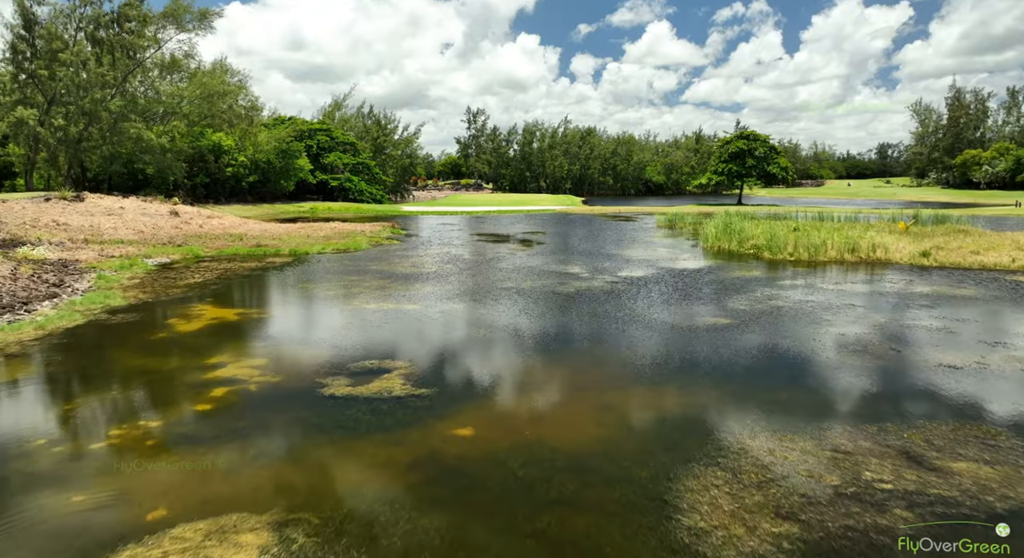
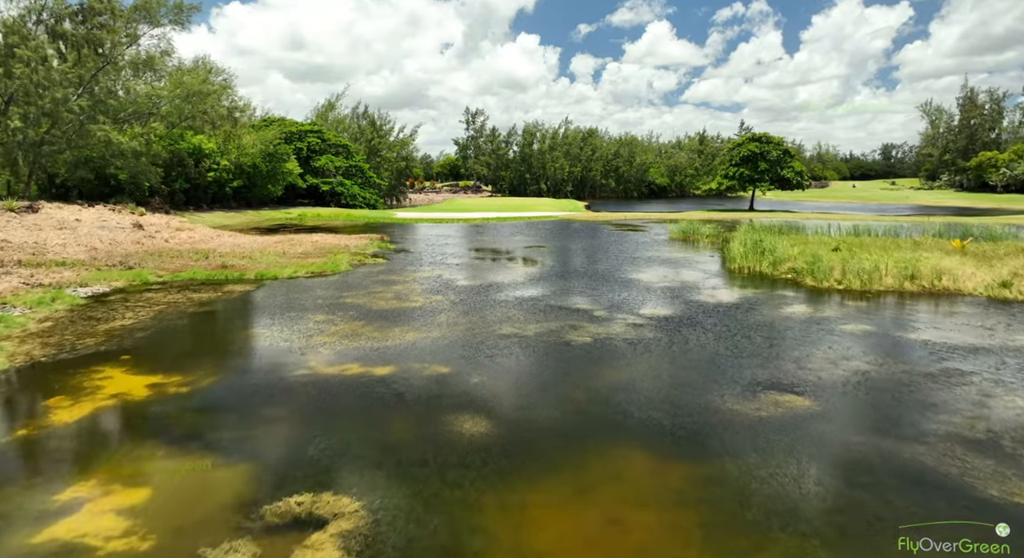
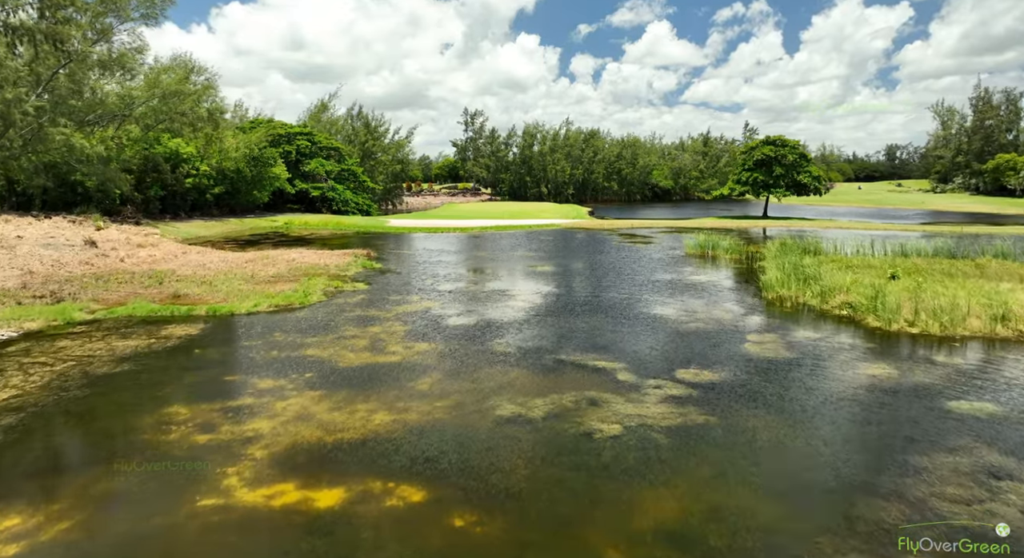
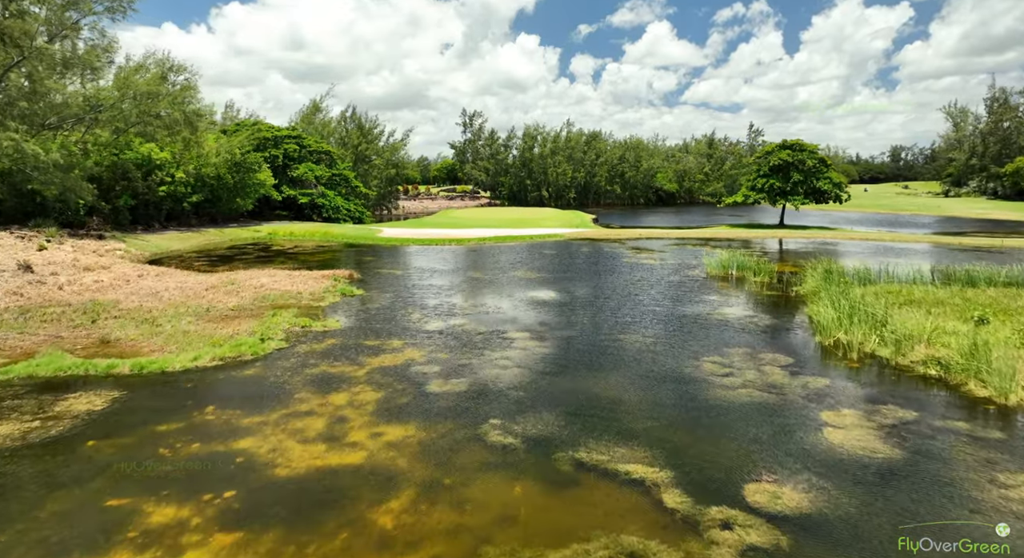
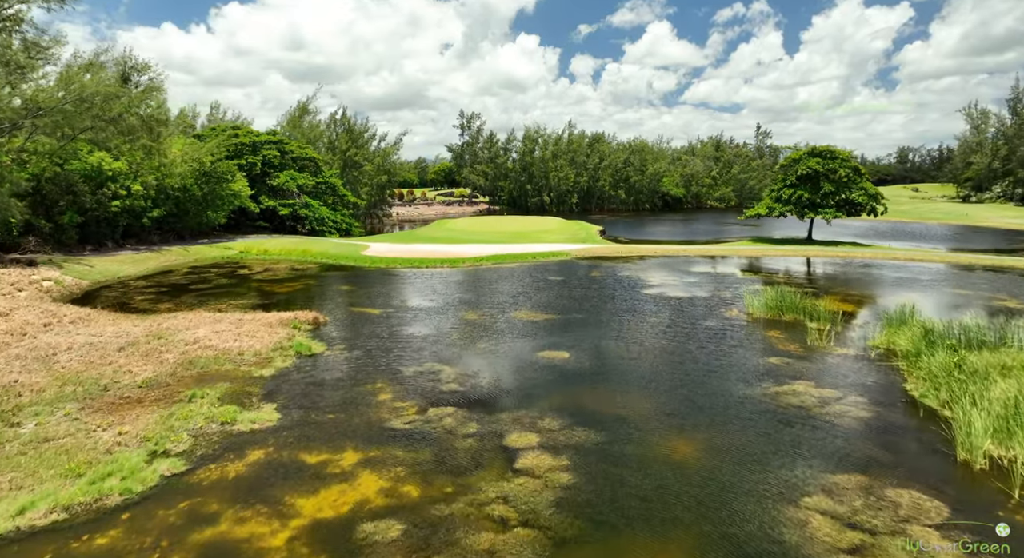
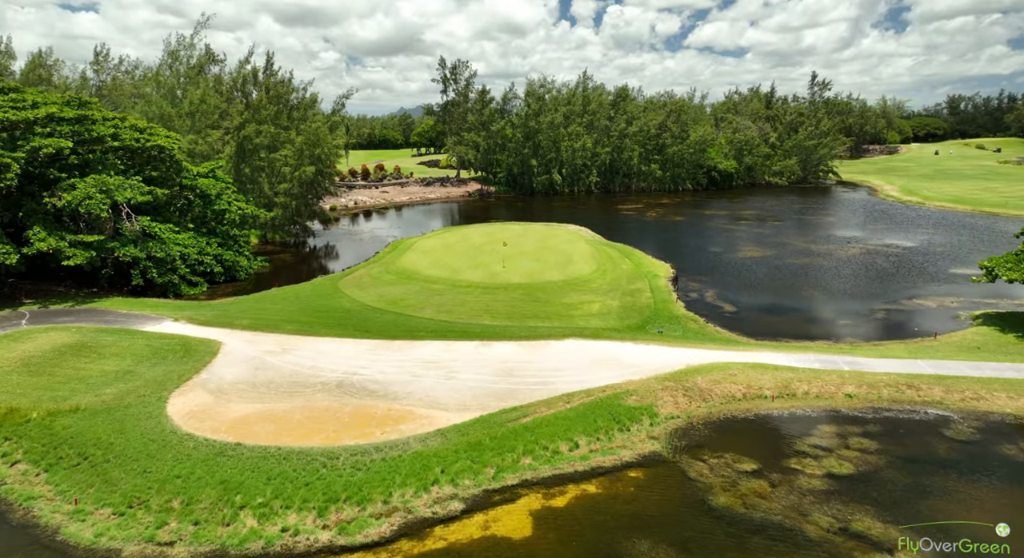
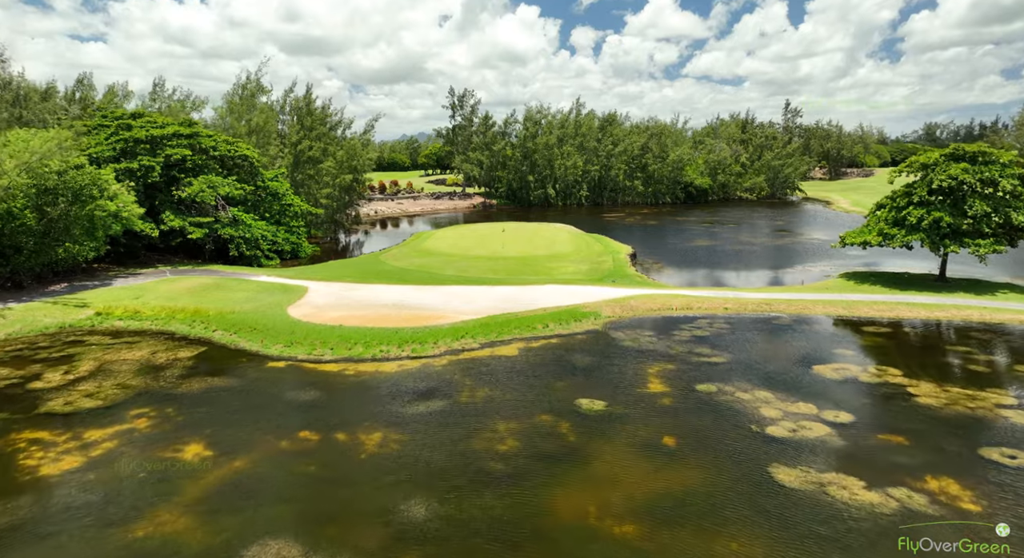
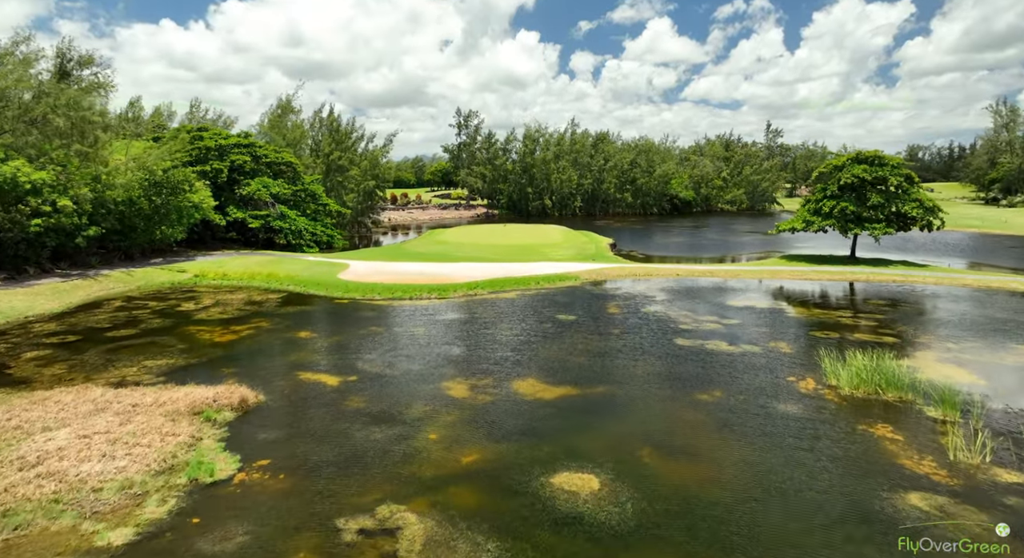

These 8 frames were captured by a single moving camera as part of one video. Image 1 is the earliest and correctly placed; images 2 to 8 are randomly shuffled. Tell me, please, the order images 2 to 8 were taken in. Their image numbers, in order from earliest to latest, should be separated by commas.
2, 3, 4, 5, 8, 7, 6
